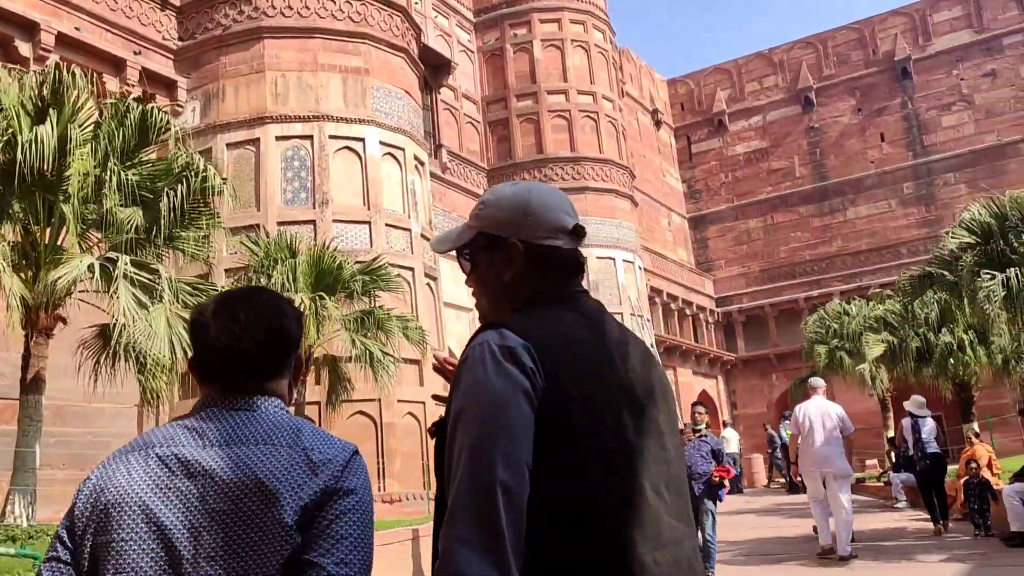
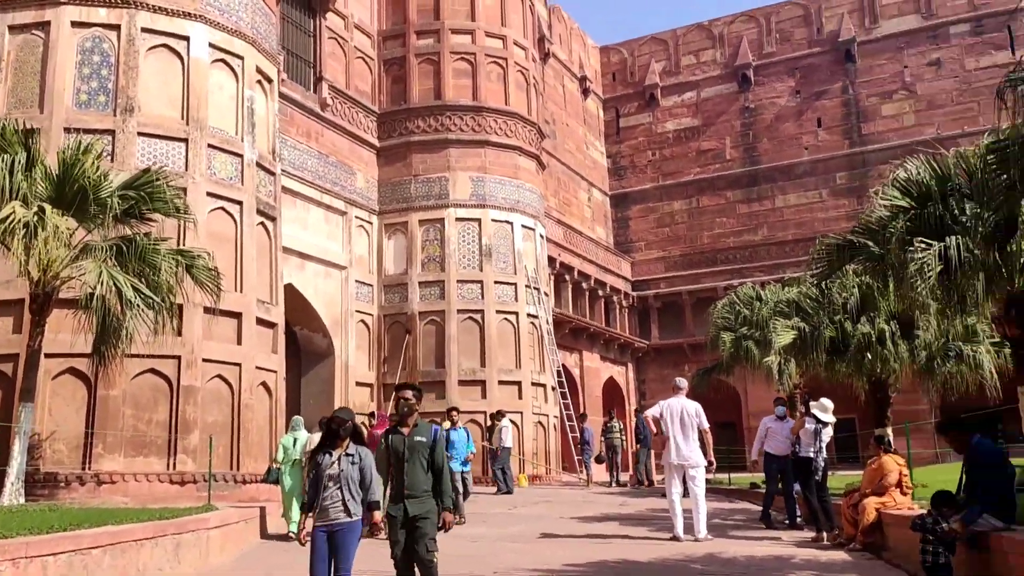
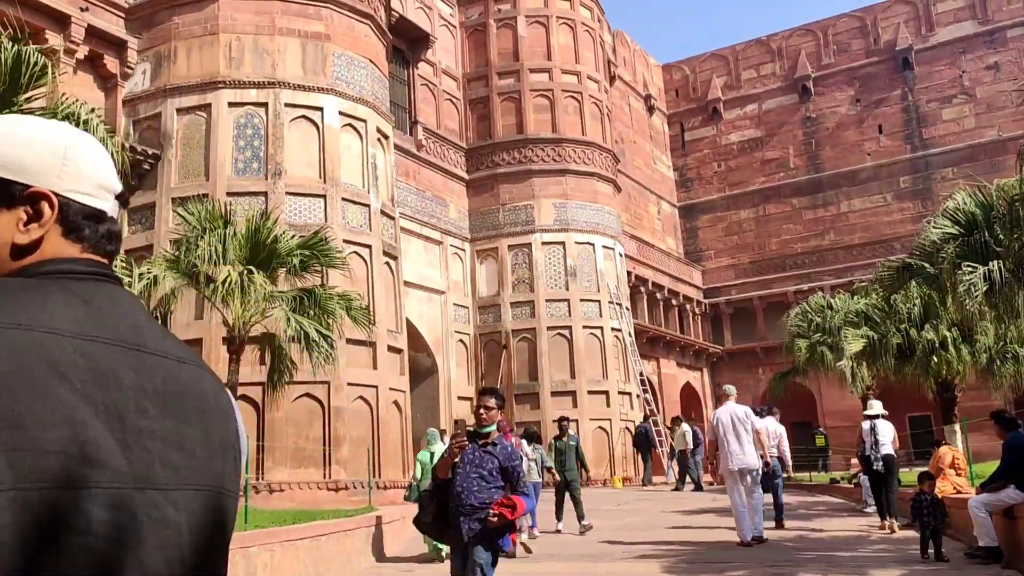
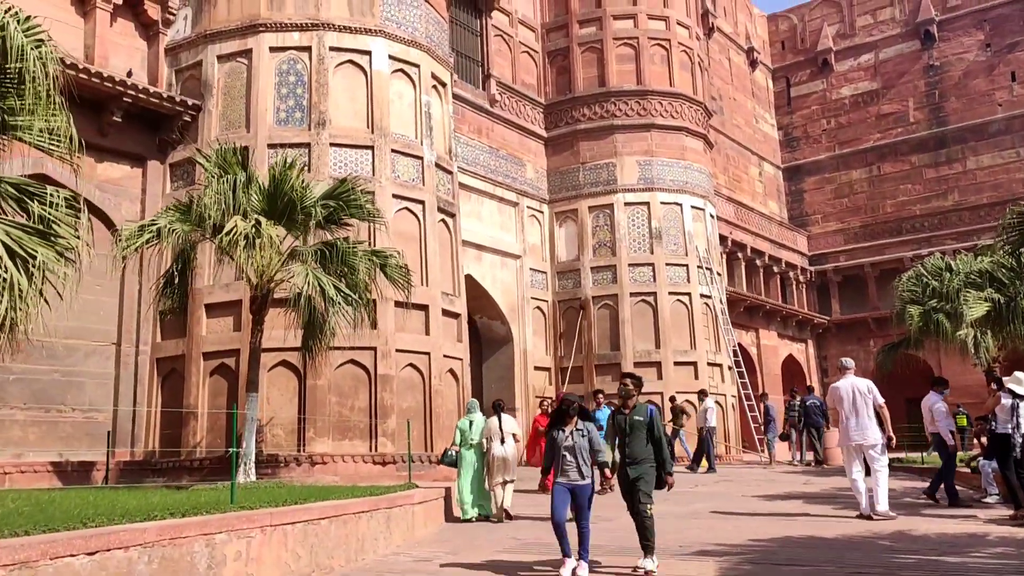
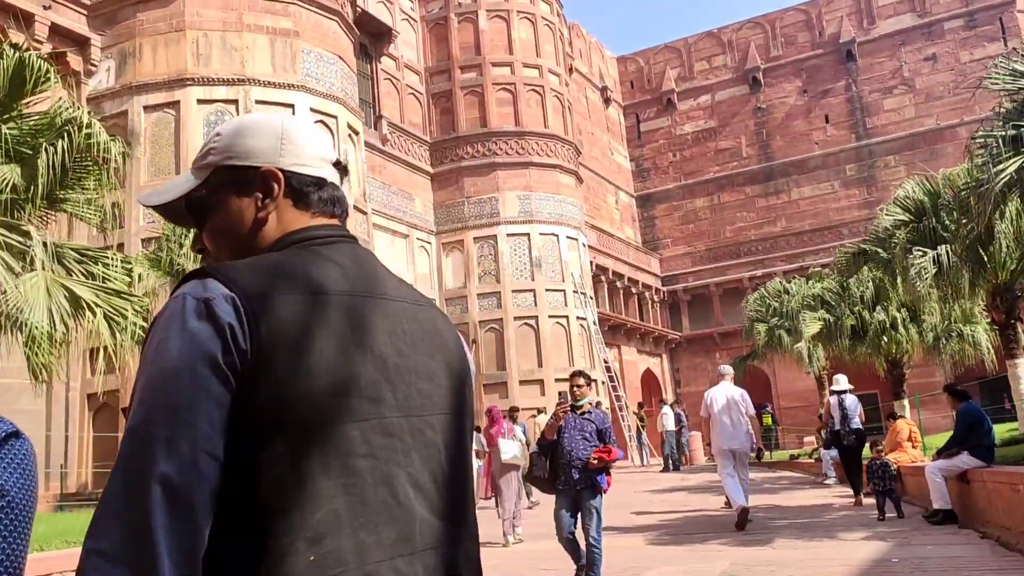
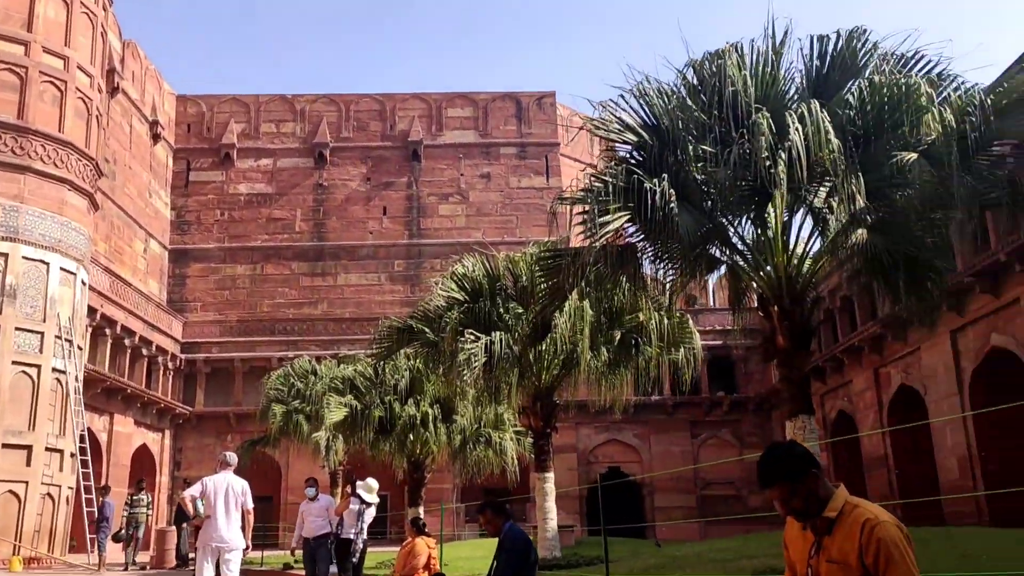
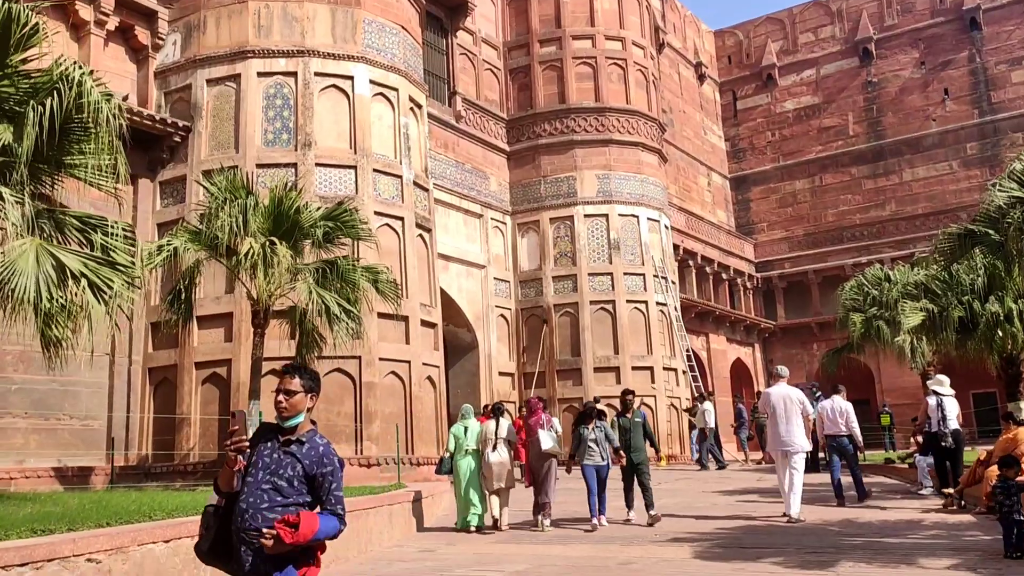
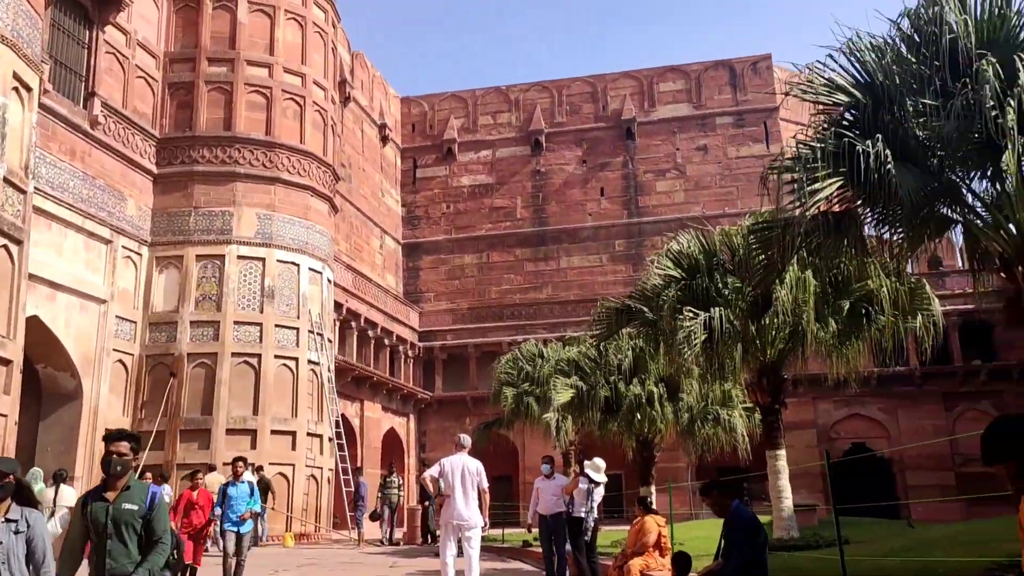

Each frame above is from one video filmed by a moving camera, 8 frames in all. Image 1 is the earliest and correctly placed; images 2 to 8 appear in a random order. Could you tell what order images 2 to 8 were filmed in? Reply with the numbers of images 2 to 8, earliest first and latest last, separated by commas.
5, 3, 7, 4, 2, 8, 6
